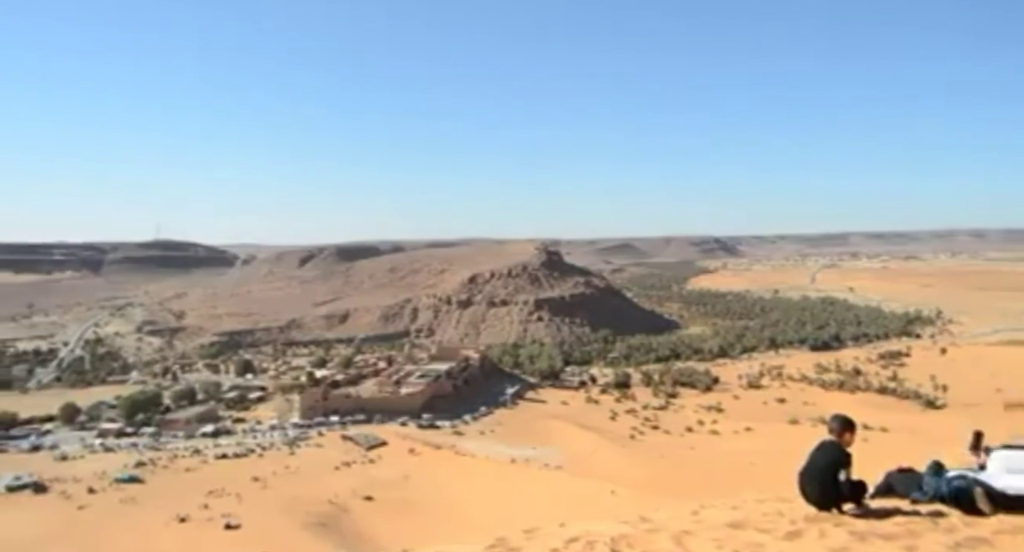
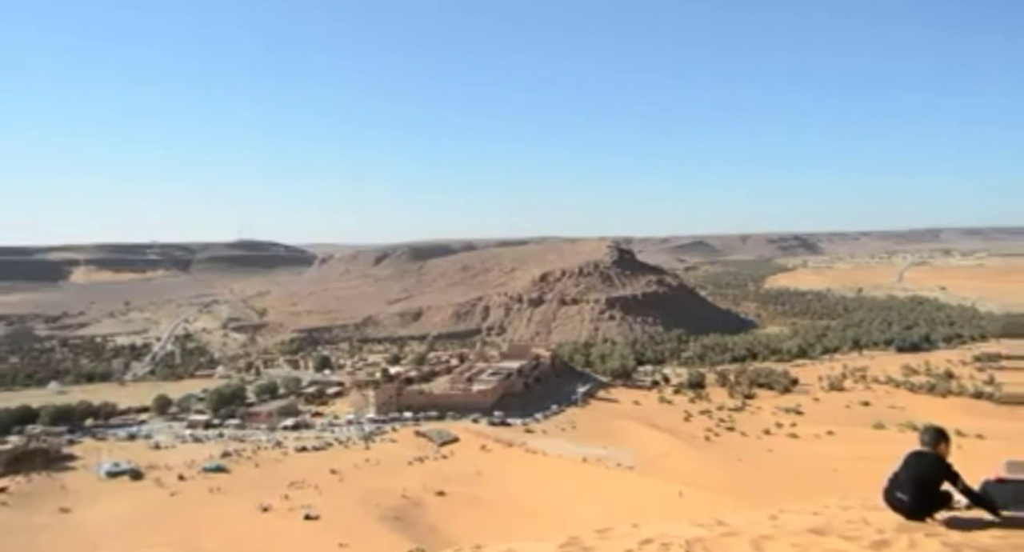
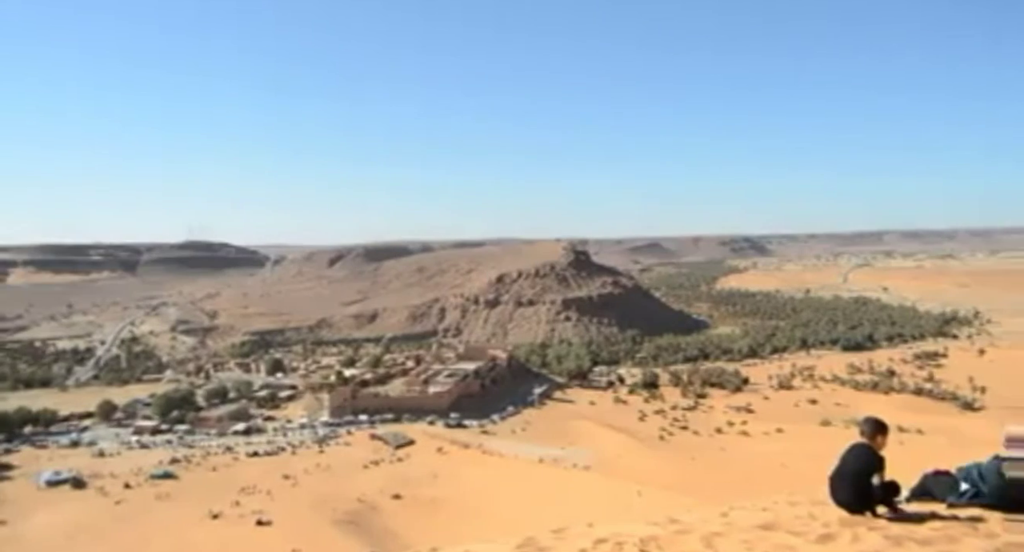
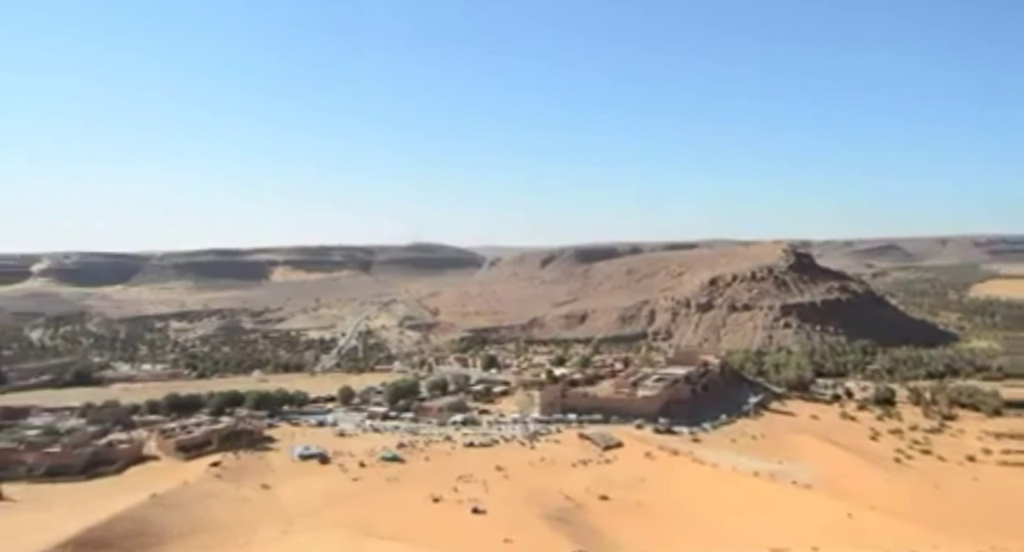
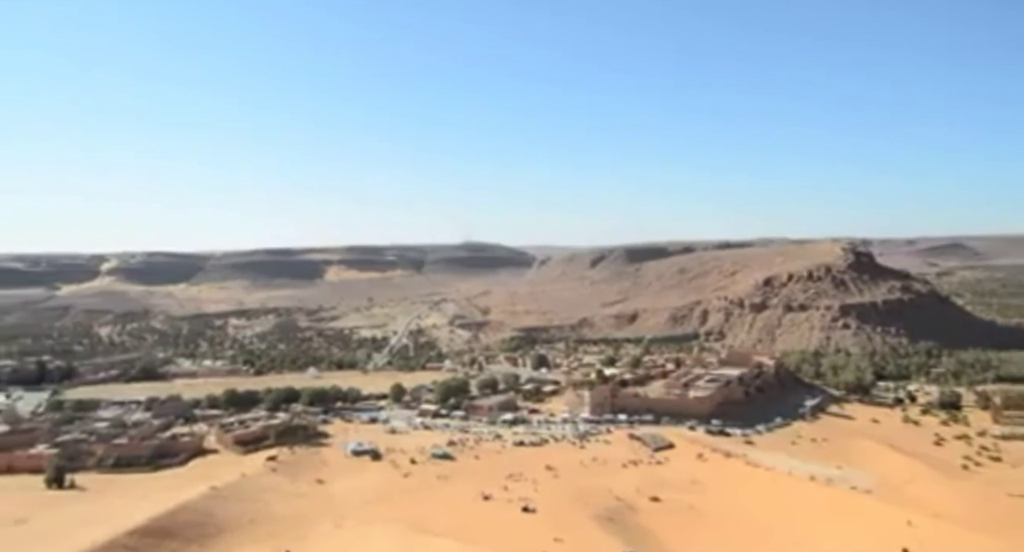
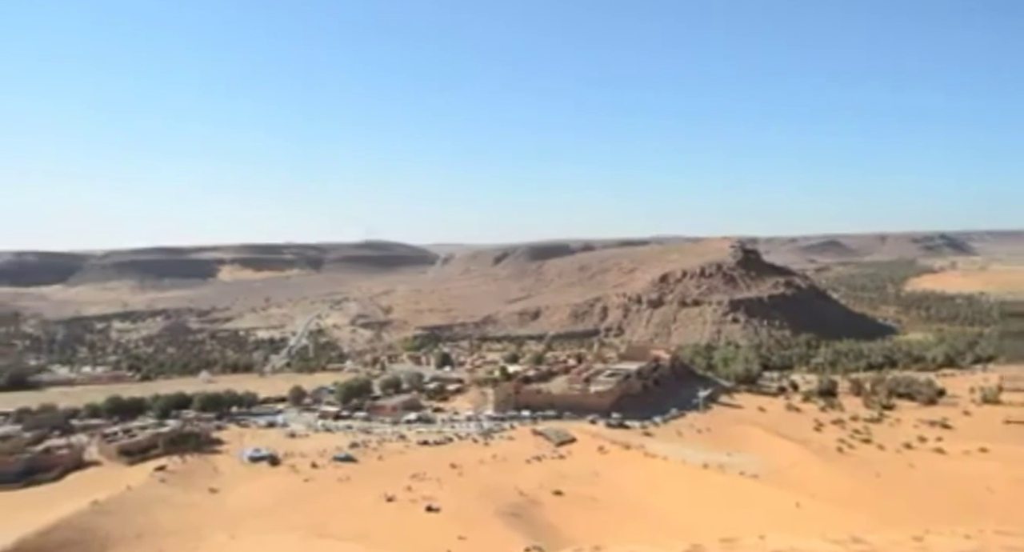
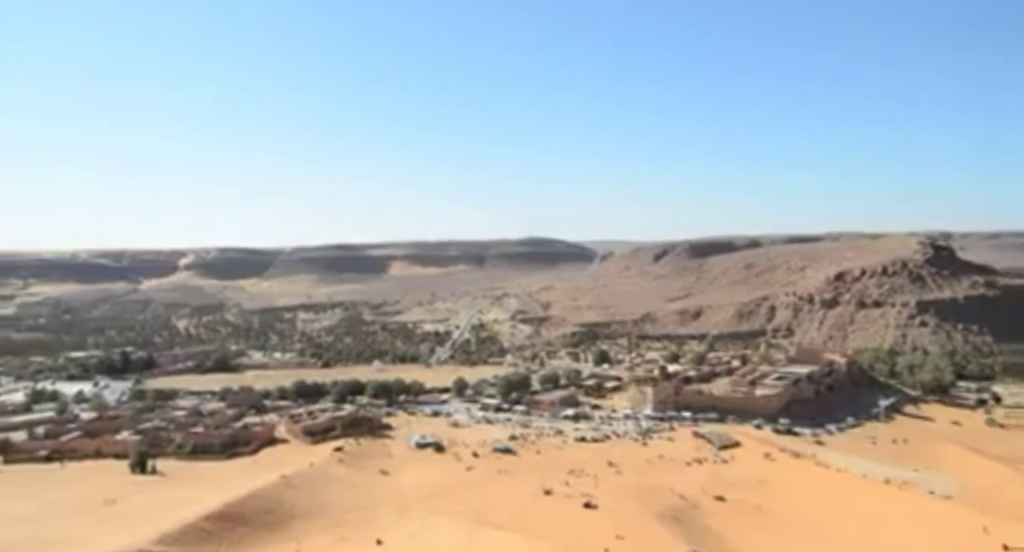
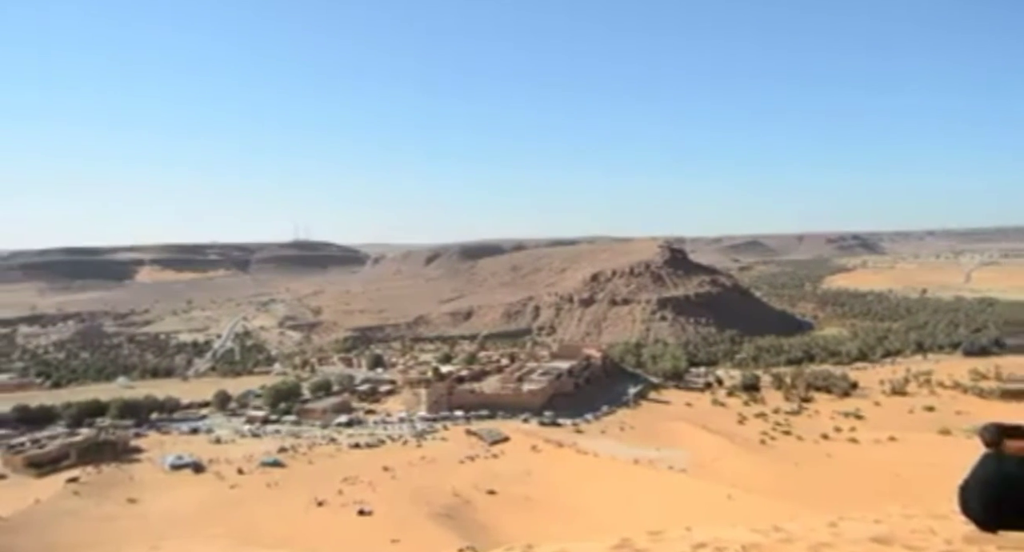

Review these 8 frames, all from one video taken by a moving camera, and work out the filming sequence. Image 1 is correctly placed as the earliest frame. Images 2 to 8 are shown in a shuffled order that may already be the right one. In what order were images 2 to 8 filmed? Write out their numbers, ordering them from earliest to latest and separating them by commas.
3, 2, 8, 6, 4, 5, 7
